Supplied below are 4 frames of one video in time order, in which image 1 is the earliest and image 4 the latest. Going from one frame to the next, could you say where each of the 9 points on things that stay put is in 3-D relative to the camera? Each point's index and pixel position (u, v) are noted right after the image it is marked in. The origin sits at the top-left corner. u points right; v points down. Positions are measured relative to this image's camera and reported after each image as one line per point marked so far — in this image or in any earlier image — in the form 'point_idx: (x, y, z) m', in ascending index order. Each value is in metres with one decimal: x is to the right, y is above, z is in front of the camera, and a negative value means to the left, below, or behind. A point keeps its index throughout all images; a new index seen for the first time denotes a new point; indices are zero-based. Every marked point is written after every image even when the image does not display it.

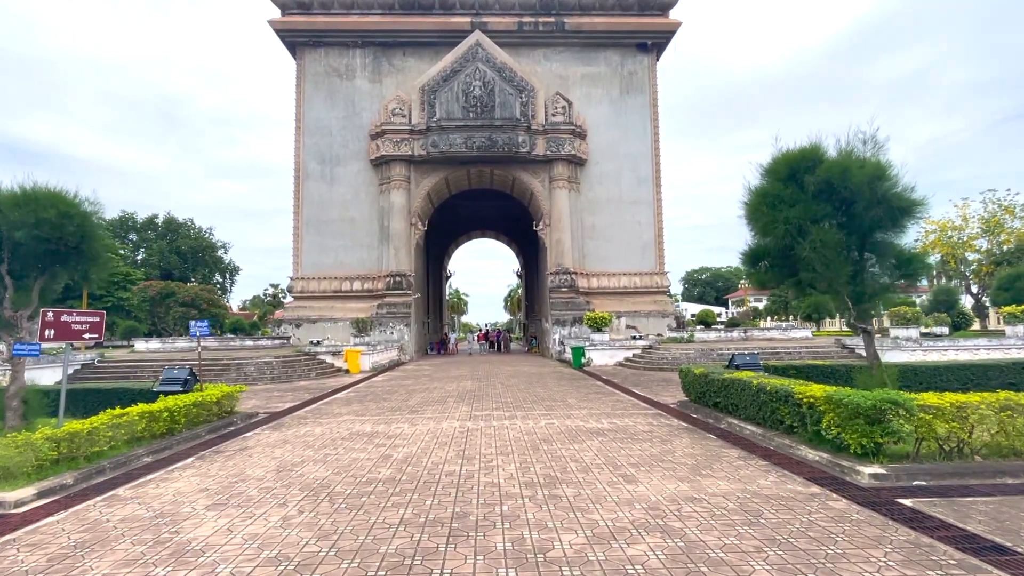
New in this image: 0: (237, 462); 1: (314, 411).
0: (-3.5, -2.2, +6.8) m
1: (-4.2, -2.6, +11.1) m
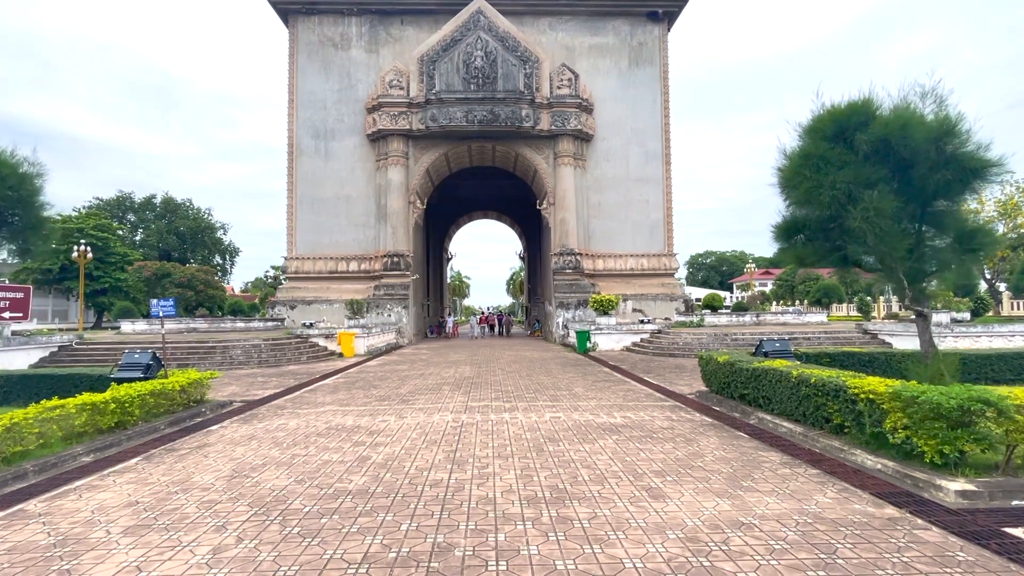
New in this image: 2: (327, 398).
0: (-3.5, -1.9, +5.8) m
1: (-4.2, -2.2, +10.1) m
2: (-3.6, -2.2, +10.3) m
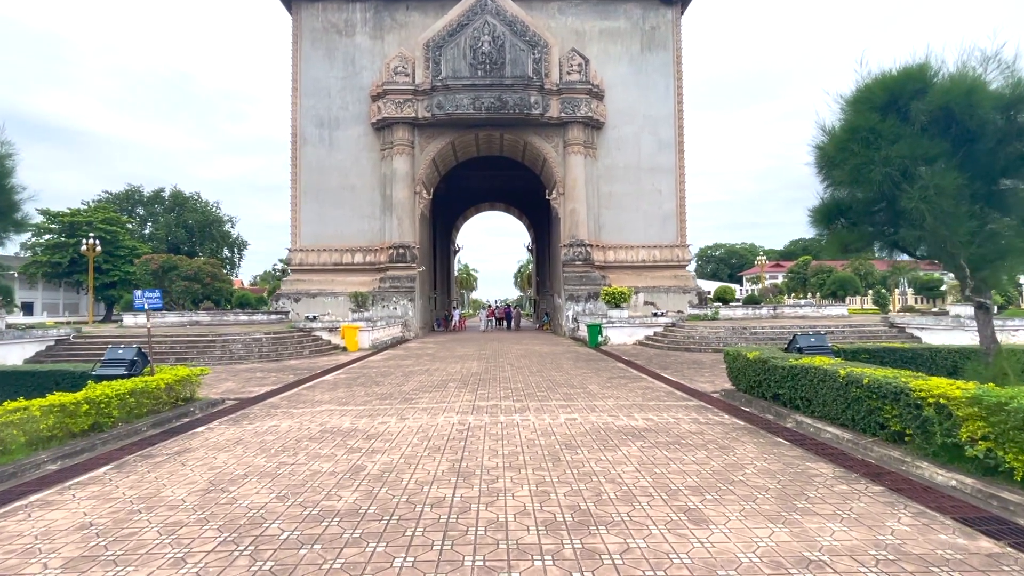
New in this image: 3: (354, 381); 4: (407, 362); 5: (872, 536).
0: (-3.4, -1.8, +5.2) m
1: (-4.0, -2.0, +9.5) m
2: (-3.4, -2.0, +9.7) m
3: (-3.5, -2.0, +11.5) m
4: (-3.0, -2.2, +15.3) m
5: (+2.4, -1.7, +3.6) m
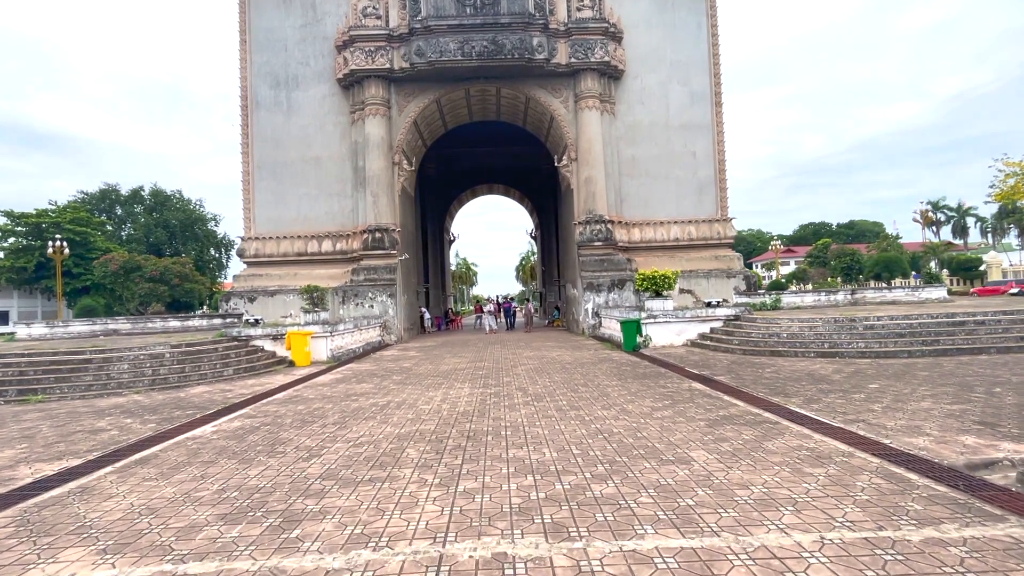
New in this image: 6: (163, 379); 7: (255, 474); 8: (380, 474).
0: (-3.2, -1.7, -0.1) m
1: (-3.8, -1.8, +4.2) m
2: (-3.2, -1.8, +4.4) m
3: (-3.3, -1.8, +6.3) m
4: (-2.8, -1.9, +10.1) m
5: (+2.6, -1.4, -1.7) m
6: (-7.5, -1.9, +11.3) m
7: (-2.5, -1.8, +5.1) m
8: (-1.3, -1.7, +4.7) m
